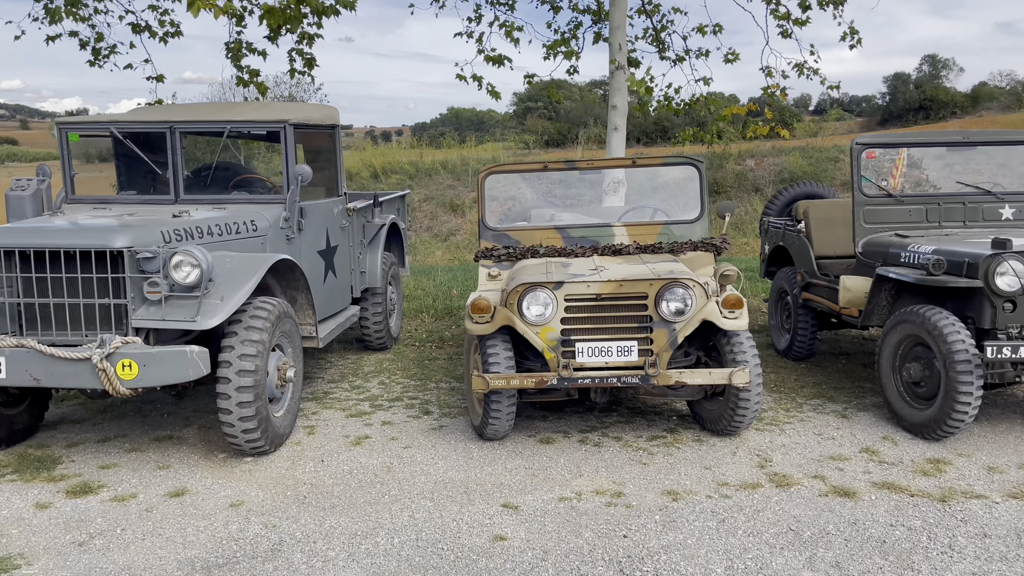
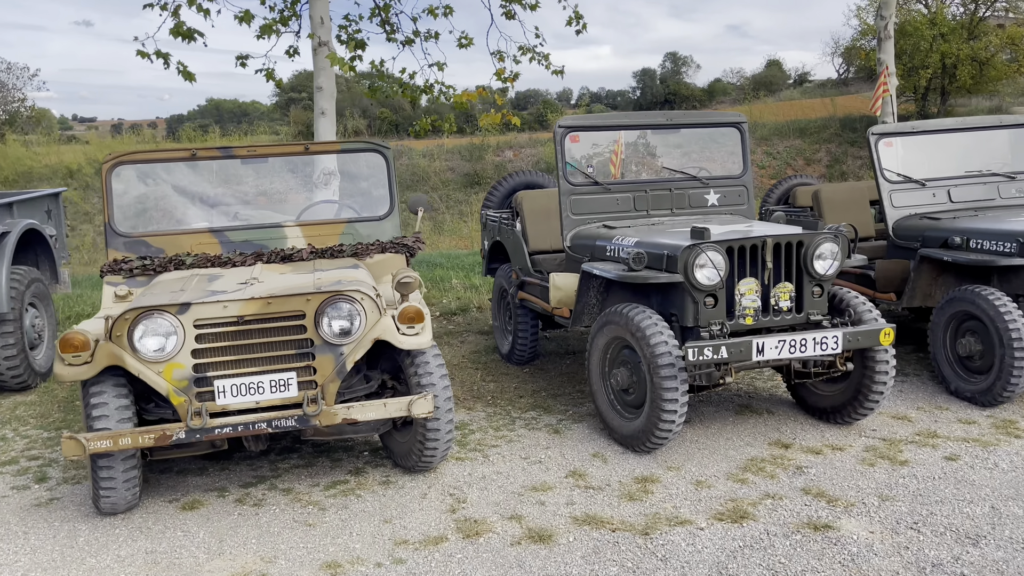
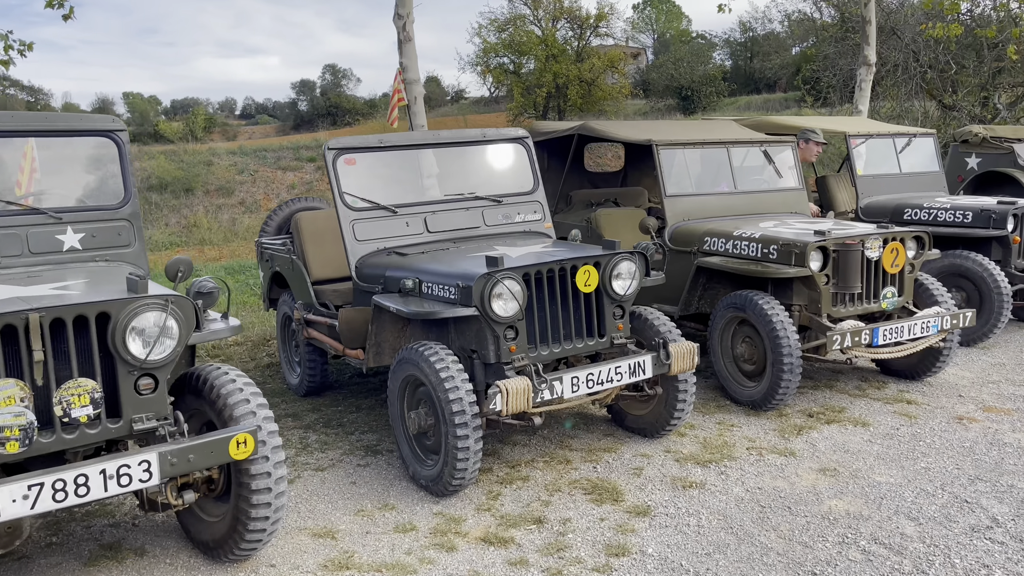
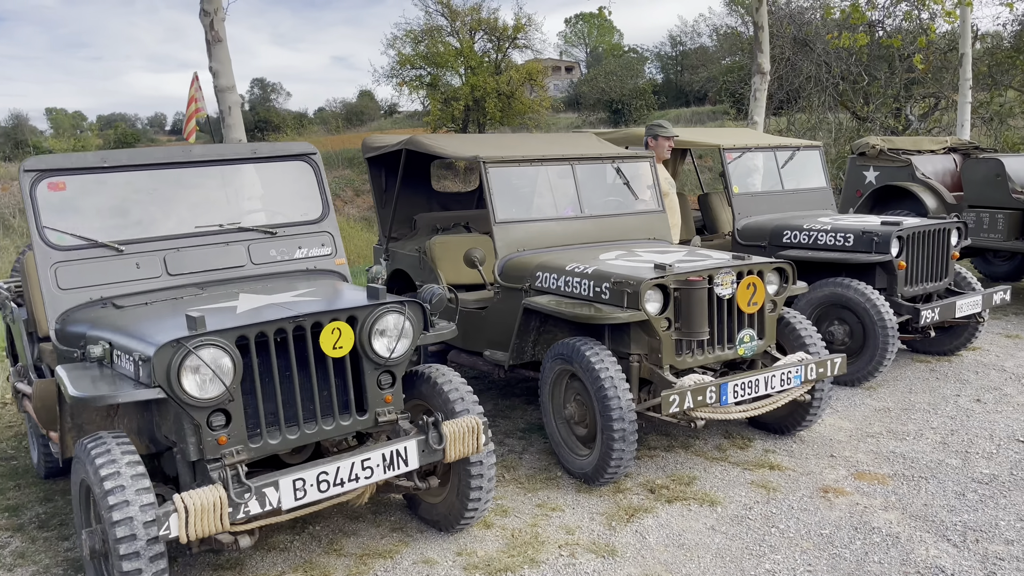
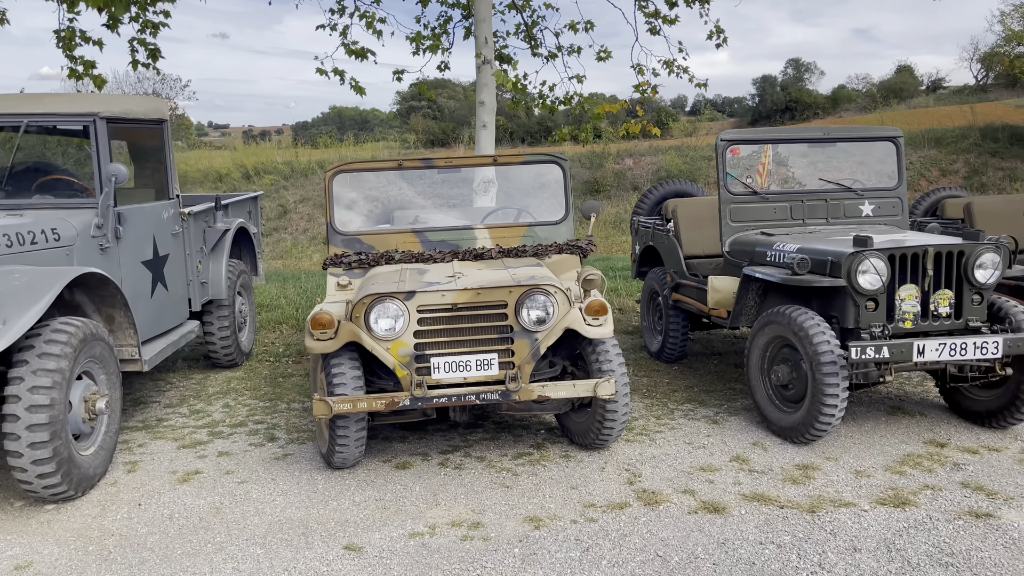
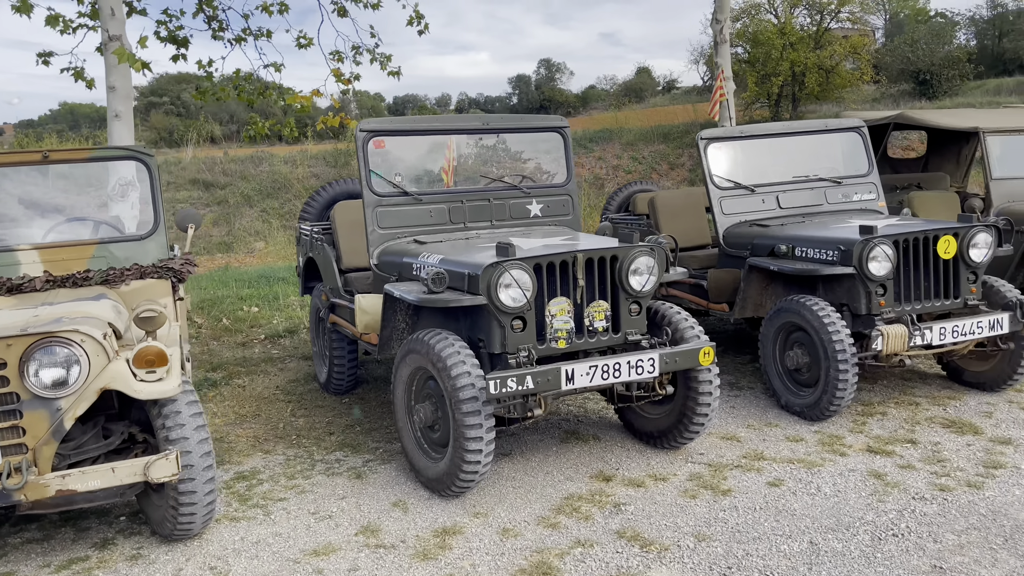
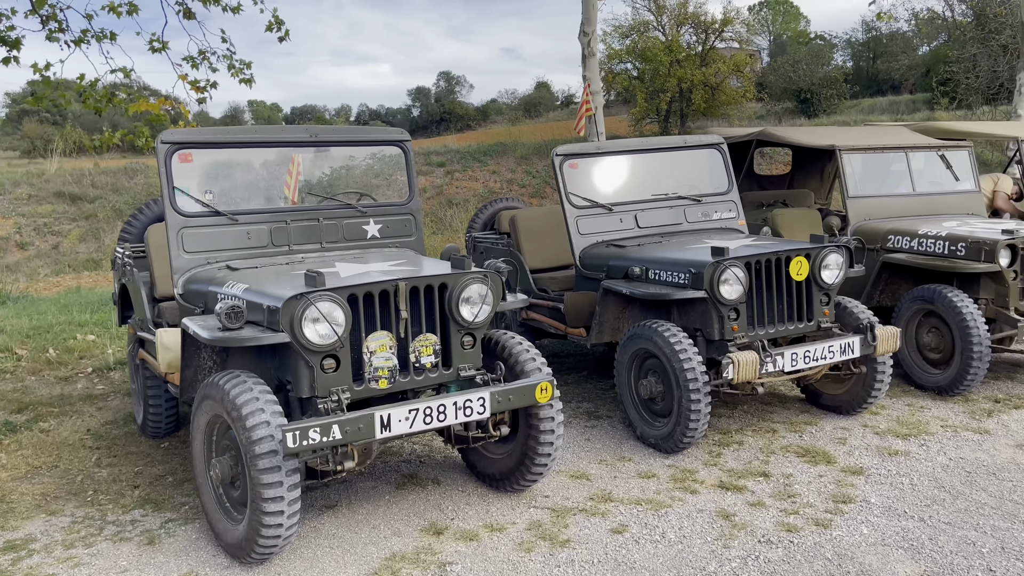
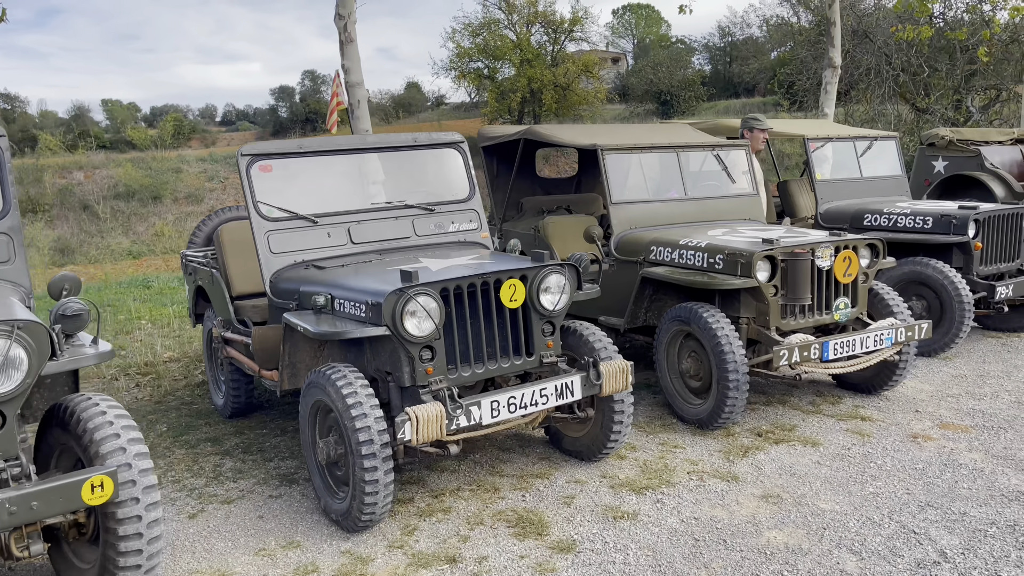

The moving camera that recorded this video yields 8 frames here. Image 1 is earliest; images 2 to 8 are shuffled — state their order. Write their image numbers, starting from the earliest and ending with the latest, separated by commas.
5, 2, 6, 7, 3, 8, 4
